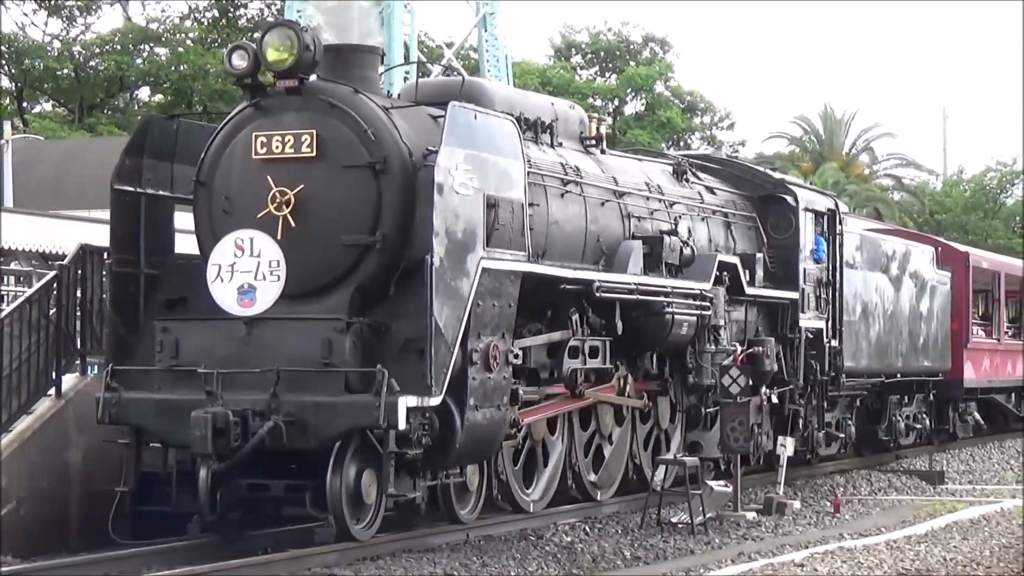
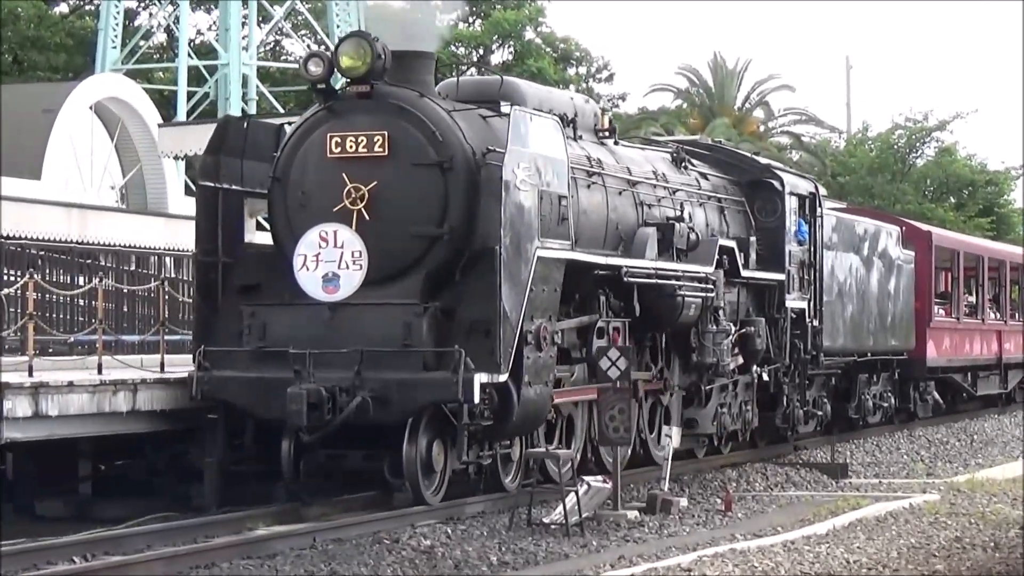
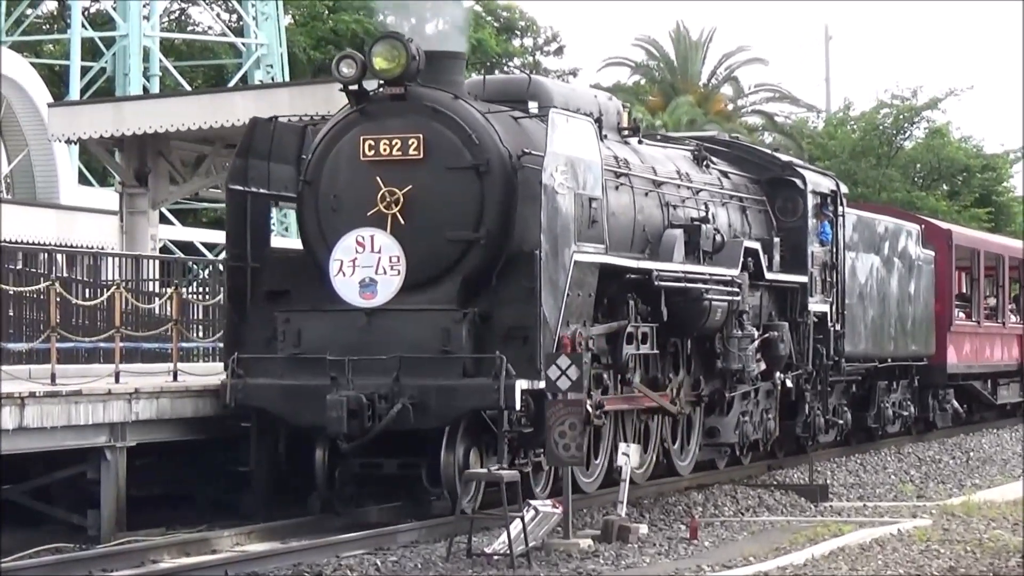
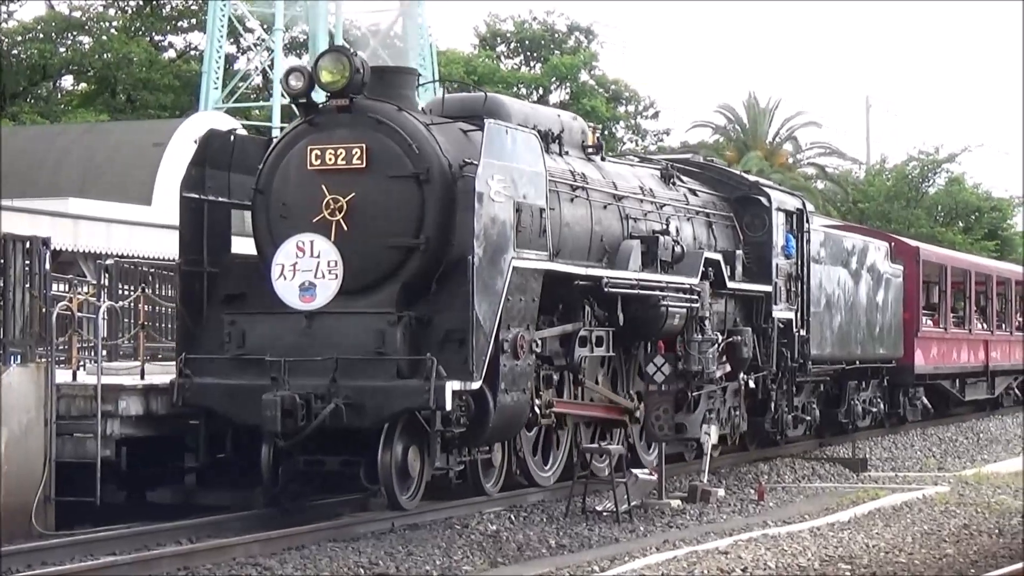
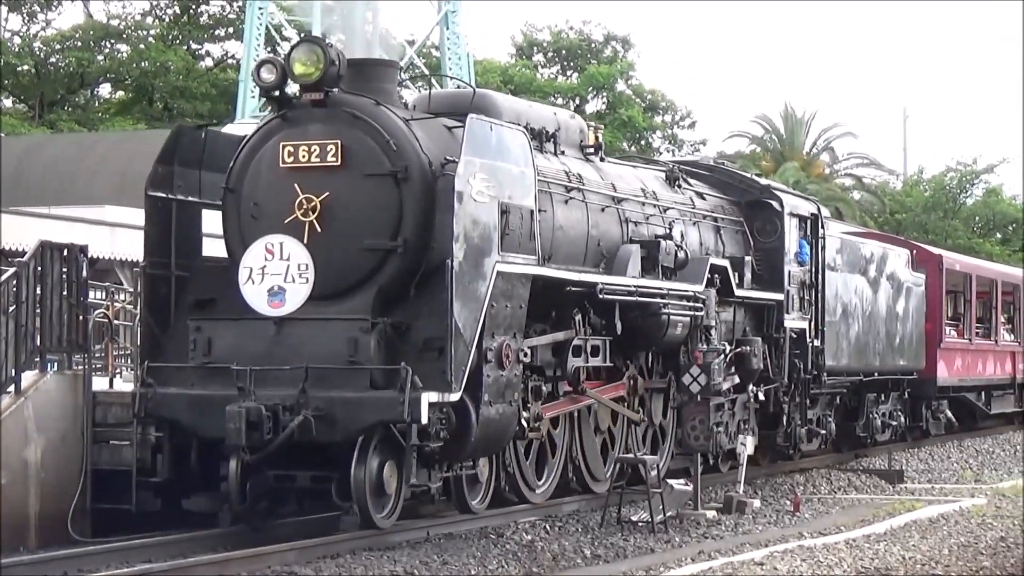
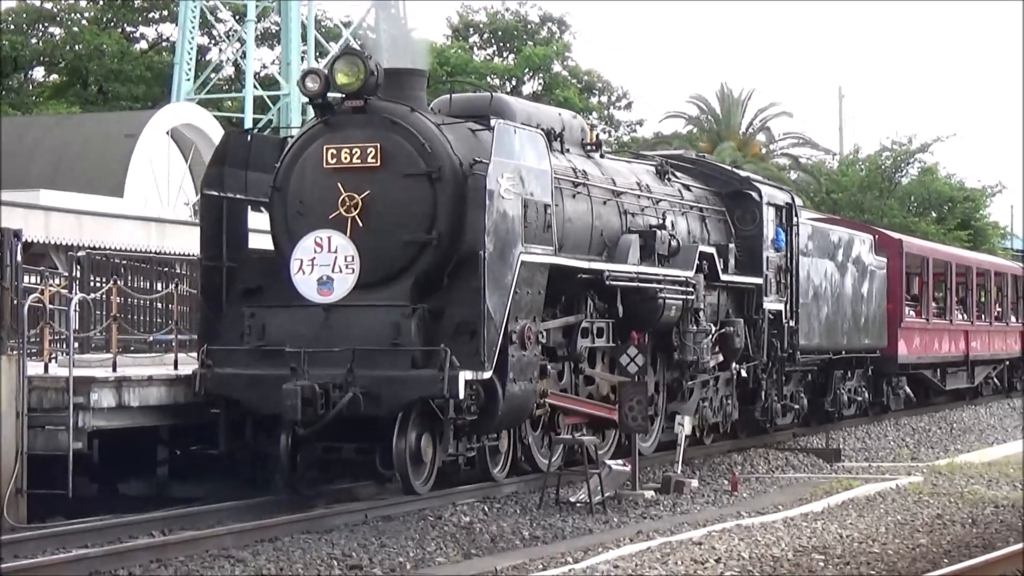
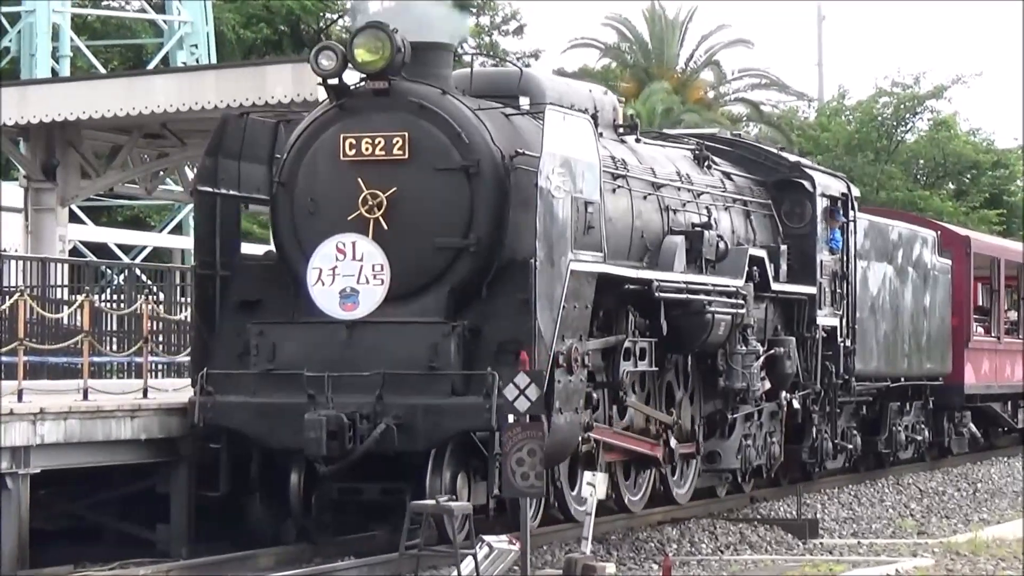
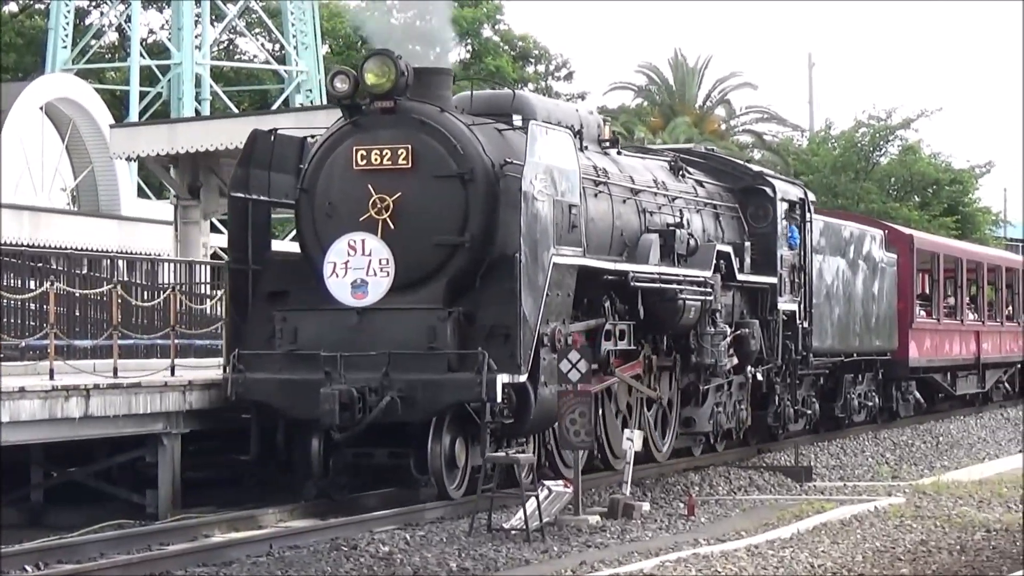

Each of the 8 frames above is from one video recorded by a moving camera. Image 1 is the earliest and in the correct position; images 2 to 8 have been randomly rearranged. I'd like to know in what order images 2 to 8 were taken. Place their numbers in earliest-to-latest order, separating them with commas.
5, 4, 6, 2, 8, 3, 7
